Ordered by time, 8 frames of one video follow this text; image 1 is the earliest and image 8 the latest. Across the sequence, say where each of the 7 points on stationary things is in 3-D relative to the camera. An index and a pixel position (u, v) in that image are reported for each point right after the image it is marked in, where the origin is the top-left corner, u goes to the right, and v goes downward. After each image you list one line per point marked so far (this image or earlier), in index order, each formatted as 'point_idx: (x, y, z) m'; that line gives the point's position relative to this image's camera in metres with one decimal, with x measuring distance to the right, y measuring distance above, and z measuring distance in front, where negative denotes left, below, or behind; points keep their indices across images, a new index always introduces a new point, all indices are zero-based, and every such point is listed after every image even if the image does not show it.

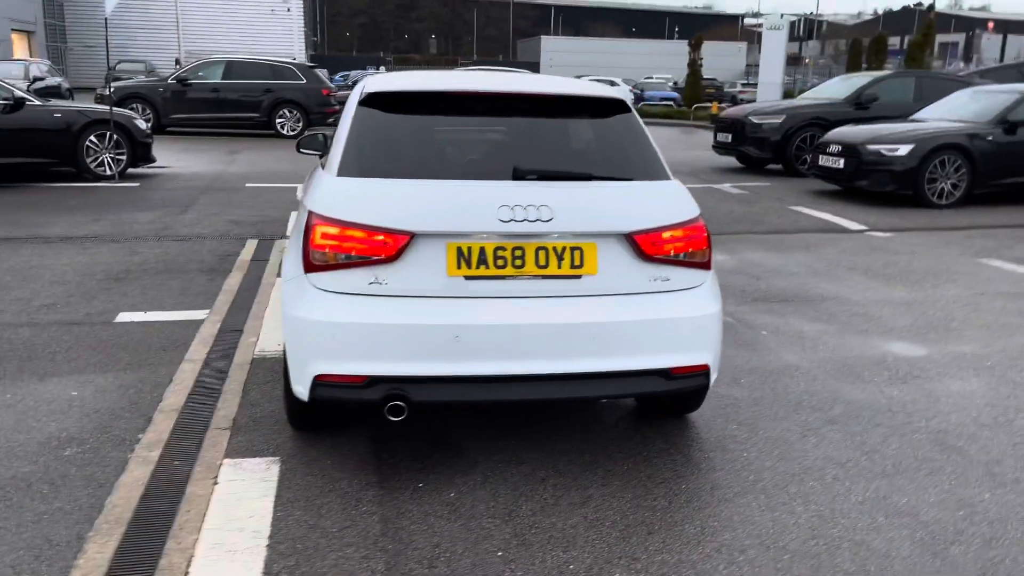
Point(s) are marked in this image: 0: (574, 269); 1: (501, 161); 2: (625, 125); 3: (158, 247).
0: (+0.2, +0.1, +3.3) m
1: (0.0, +0.5, +3.6) m
2: (+0.5, +0.8, +4.0) m
3: (-3.3, +0.4, +7.9) m
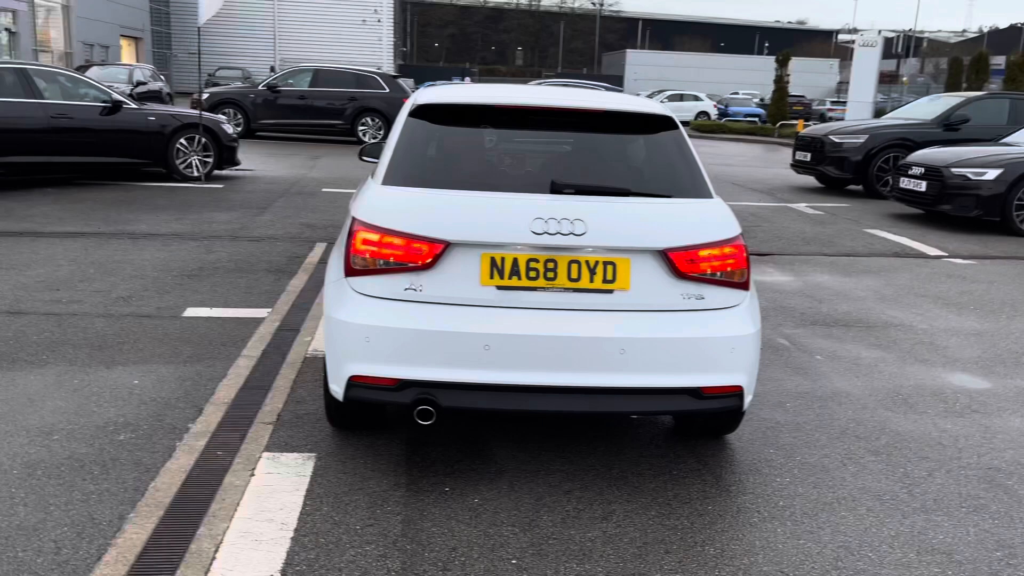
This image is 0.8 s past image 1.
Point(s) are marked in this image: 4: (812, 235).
0: (+0.4, 0.0, +3.3) m
1: (+0.1, +0.5, +3.7) m
2: (+0.8, +0.7, +4.0) m
3: (-2.7, +0.4, +8.2) m
4: (+3.6, +0.6, +10.1) m
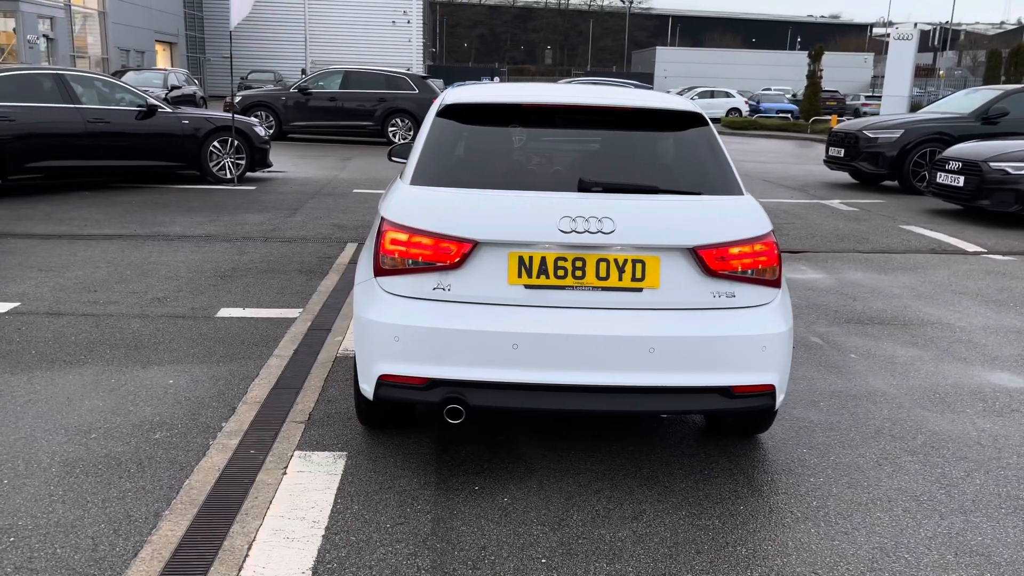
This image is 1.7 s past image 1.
0: (+0.5, 0.0, +3.3) m
1: (+0.3, +0.5, +3.7) m
2: (+0.9, +0.7, +3.9) m
3: (-2.5, +0.4, +8.3) m
4: (+4.0, +0.7, +10.0) m
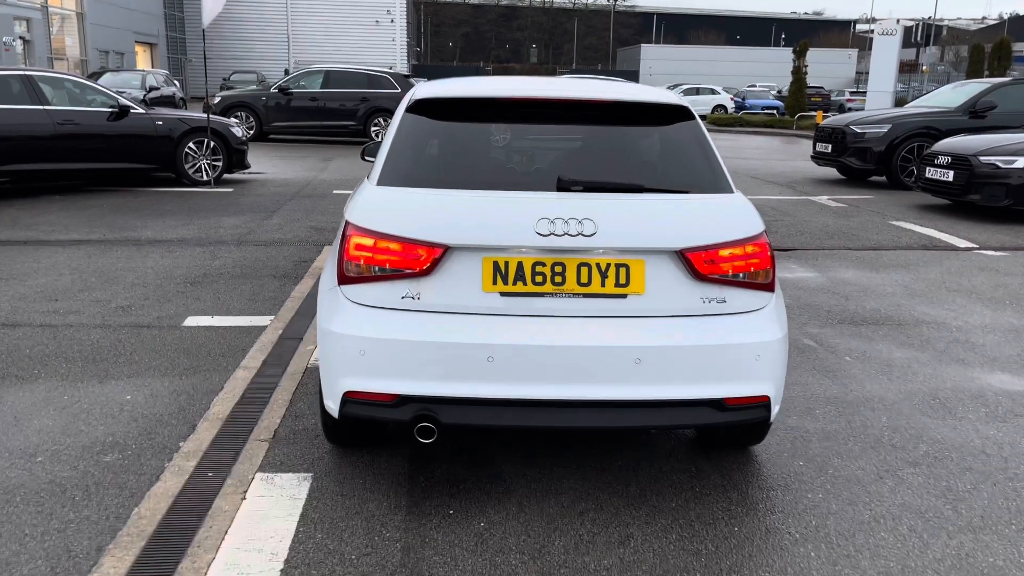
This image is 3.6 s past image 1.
0: (+0.4, 0.0, +3.1) m
1: (+0.2, +0.5, +3.4) m
2: (+0.8, +0.7, +3.7) m
3: (-2.6, +0.3, +8.0) m
4: (+3.8, +0.7, +9.8) m
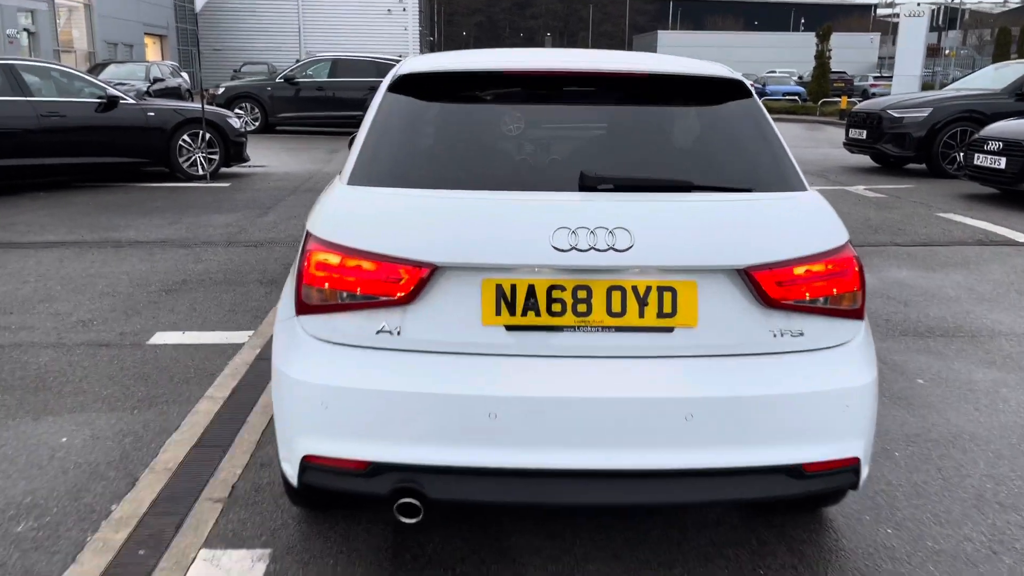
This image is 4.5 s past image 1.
0: (+0.4, -0.1, +2.3) m
1: (+0.2, +0.4, +2.7) m
2: (+0.8, +0.6, +2.9) m
3: (-2.5, +0.3, +7.3) m
4: (+3.9, +0.7, +9.0) m
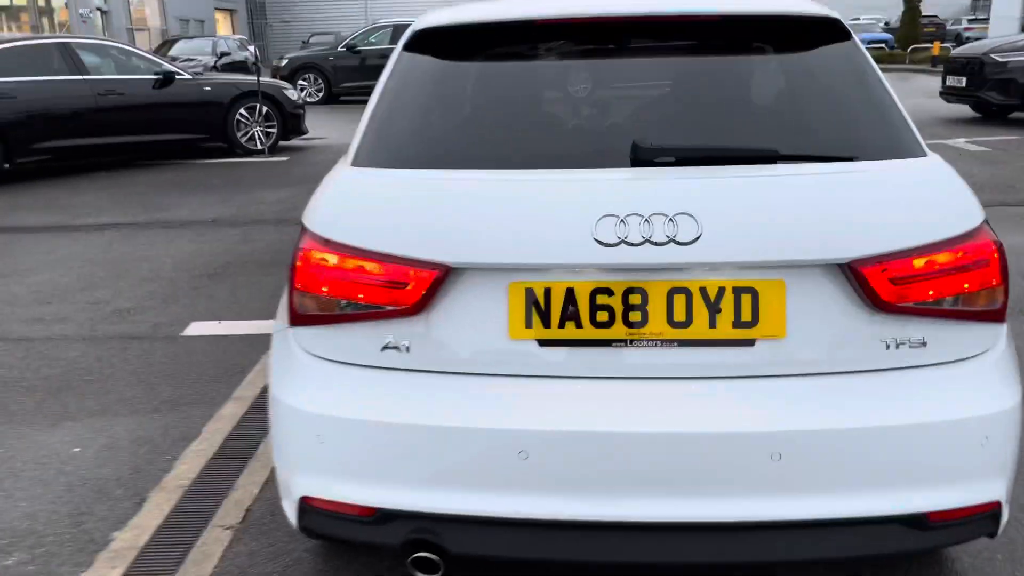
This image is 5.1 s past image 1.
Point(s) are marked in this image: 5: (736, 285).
0: (+0.5, -0.1, +1.8) m
1: (+0.3, +0.4, +2.2) m
2: (+0.9, +0.6, +2.4) m
3: (-2.0, +0.5, +7.0) m
4: (+4.6, +1.1, +8.1) m
5: (+0.5, 0.0, +1.8) m
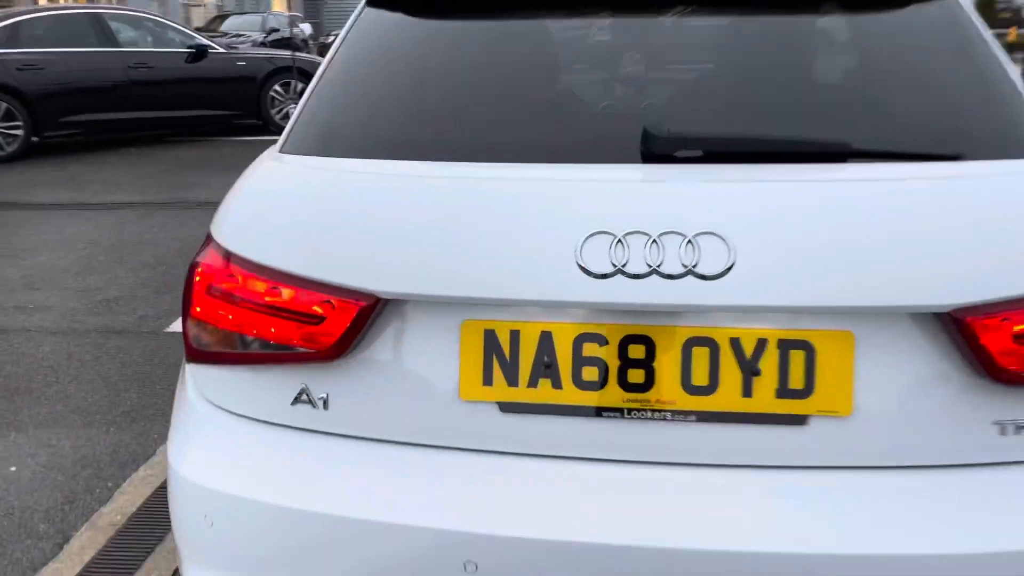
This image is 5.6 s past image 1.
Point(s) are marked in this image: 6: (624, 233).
0: (+0.4, -0.2, +1.3) m
1: (+0.2, +0.3, +1.6) m
2: (+0.9, +0.6, +1.8) m
3: (-1.7, +0.6, +6.6) m
4: (+4.9, +1.0, +7.3) m
5: (+0.4, -0.1, +1.3) m
6: (+0.2, +0.1, +1.3) m
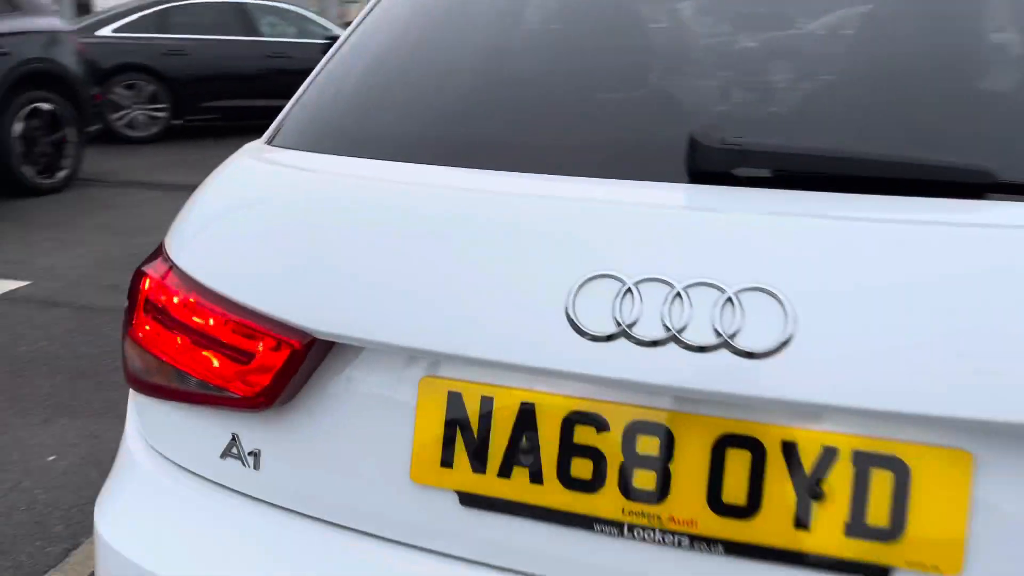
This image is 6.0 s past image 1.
0: (+0.4, -0.3, +0.9) m
1: (+0.3, +0.2, +1.2) m
2: (+1.0, +0.4, +1.3) m
3: (-0.9, +0.6, +6.5) m
4: (+5.8, +0.5, +6.1) m
5: (+0.4, -0.2, +0.9) m
6: (+0.1, 0.0, +0.9) m
